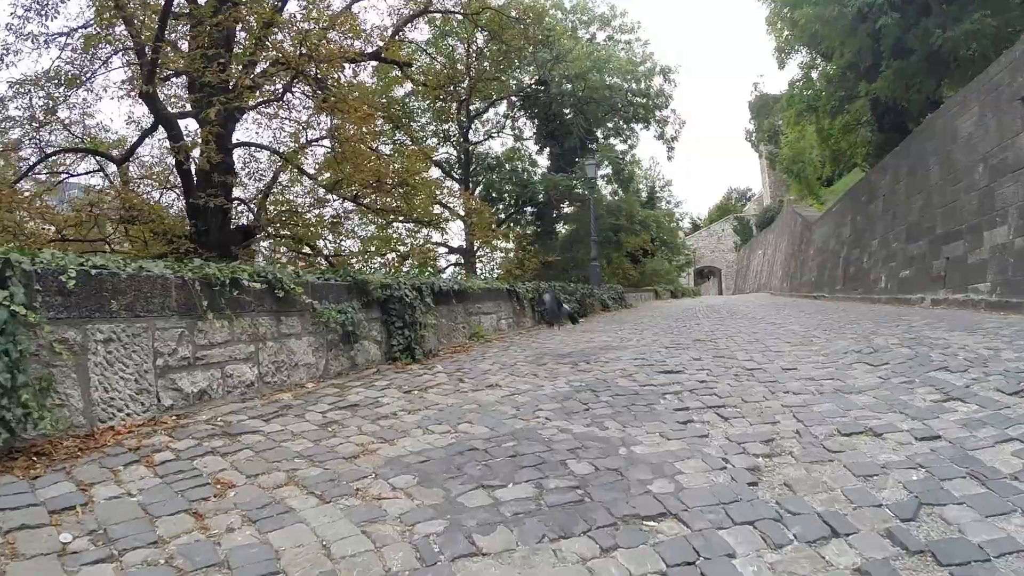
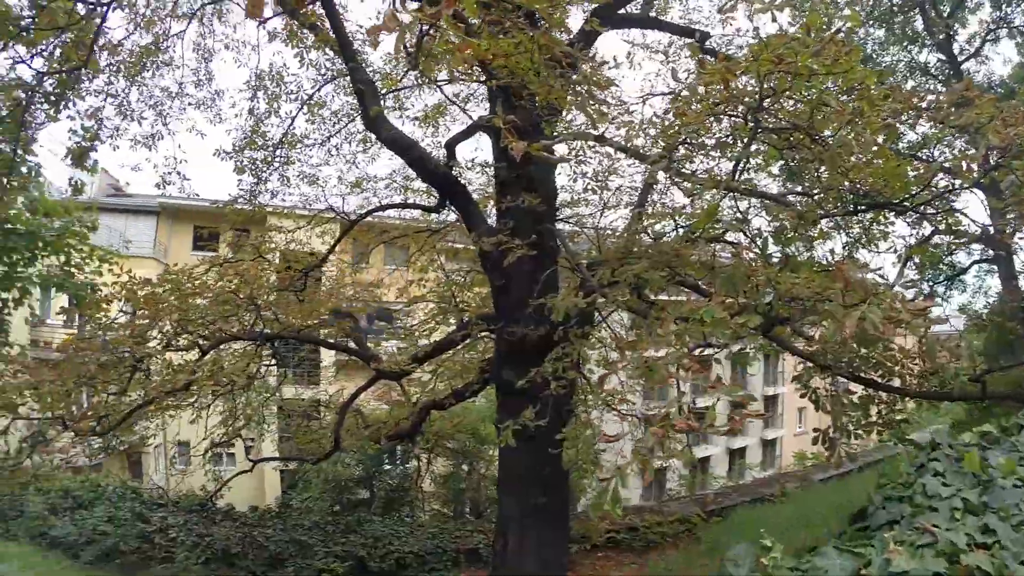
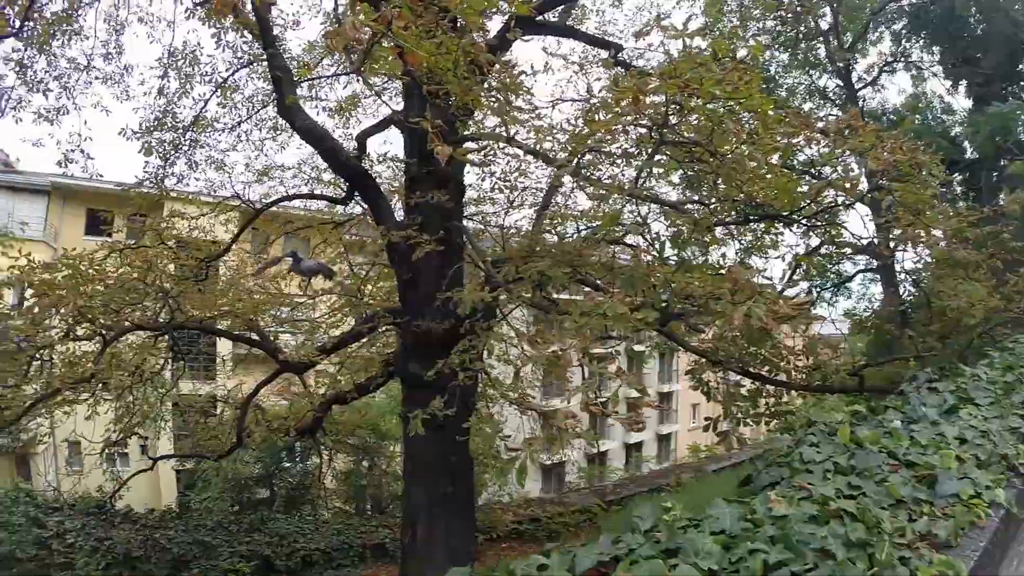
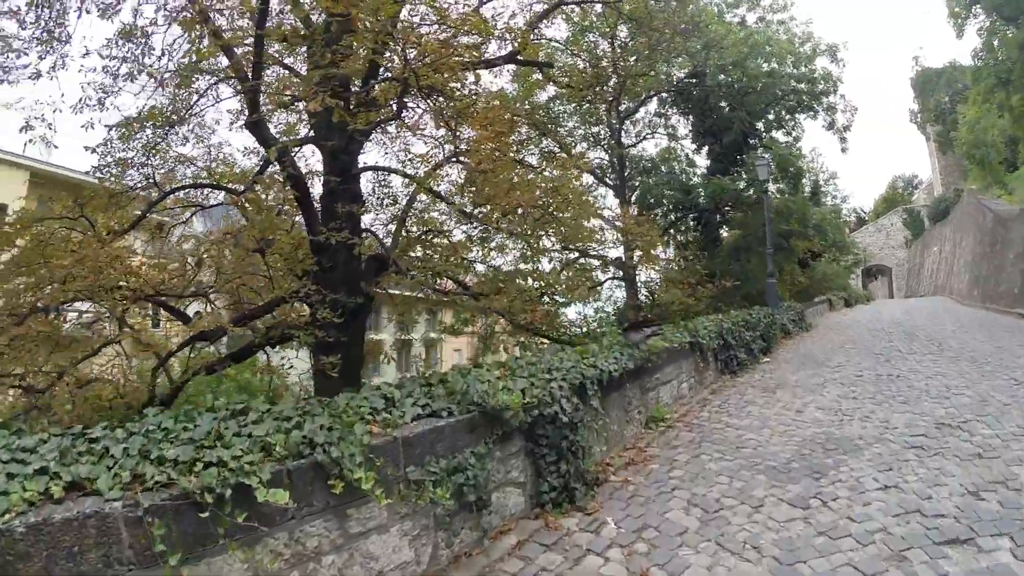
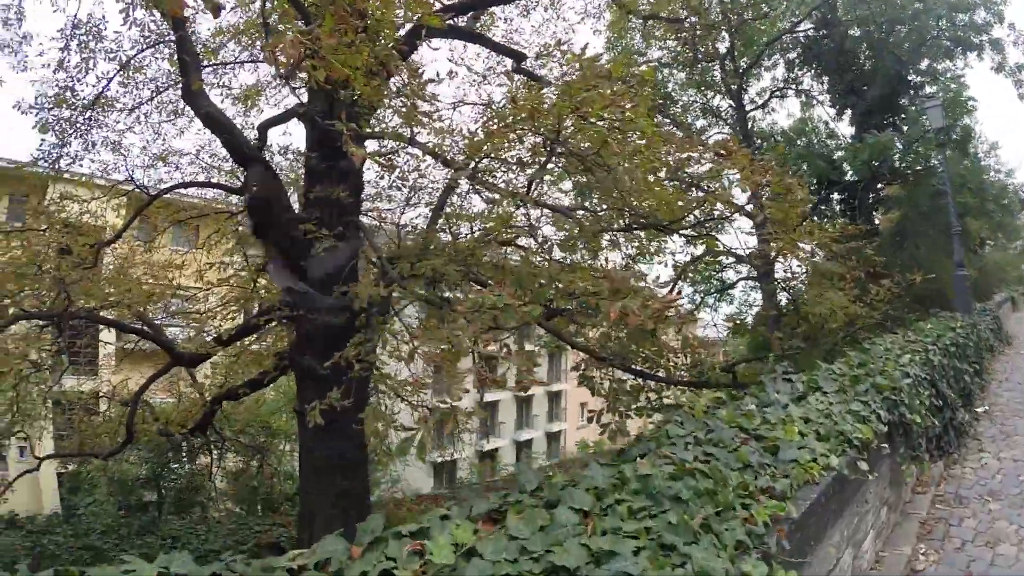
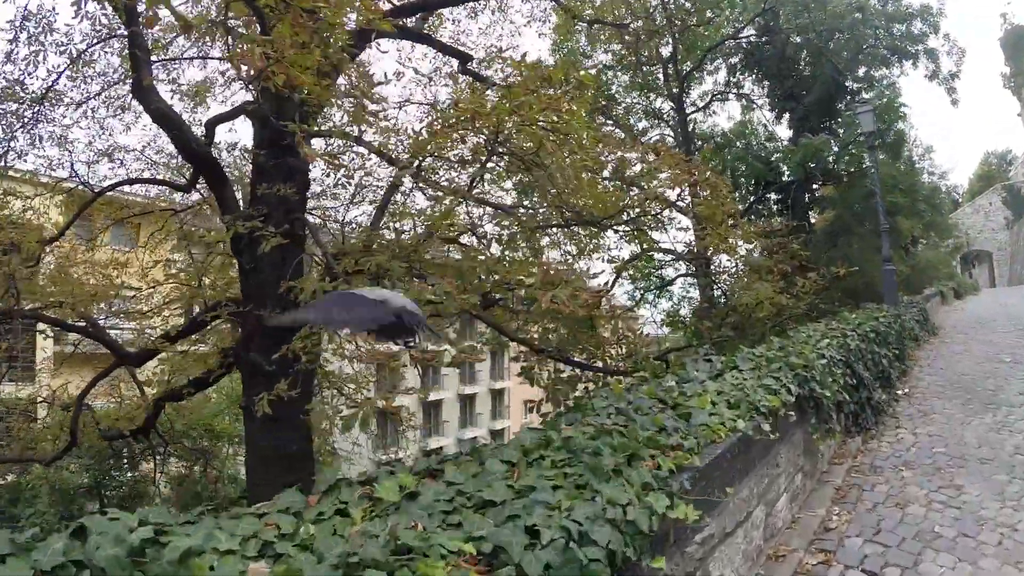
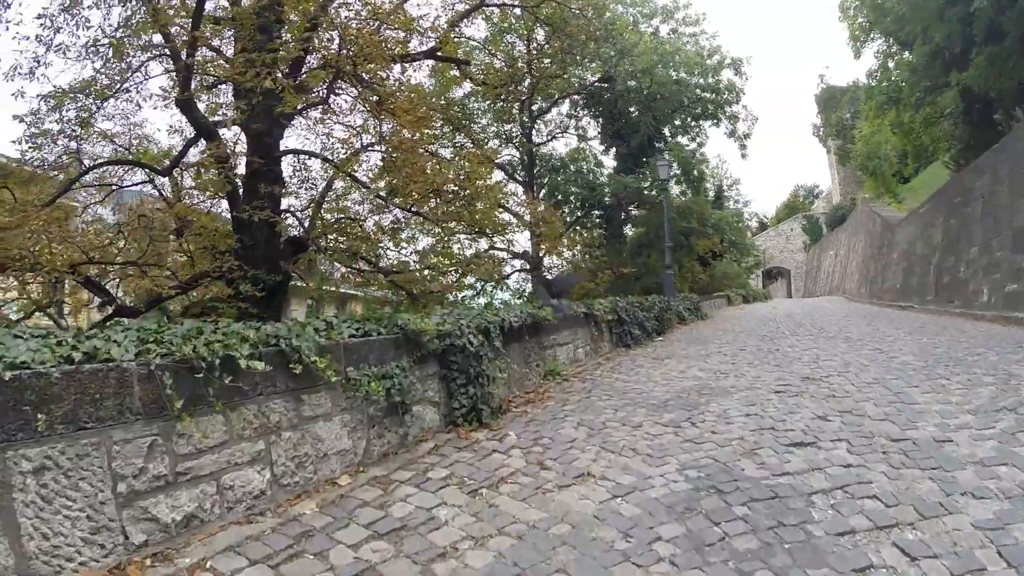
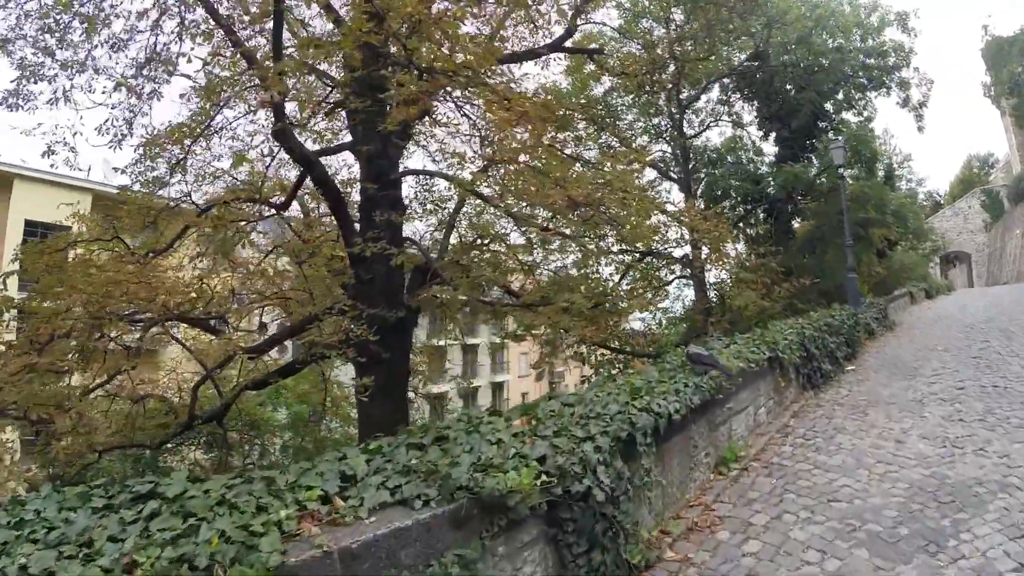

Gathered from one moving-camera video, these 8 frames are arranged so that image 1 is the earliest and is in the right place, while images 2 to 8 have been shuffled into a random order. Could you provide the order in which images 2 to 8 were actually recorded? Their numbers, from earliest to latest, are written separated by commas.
7, 4, 8, 6, 5, 3, 2
